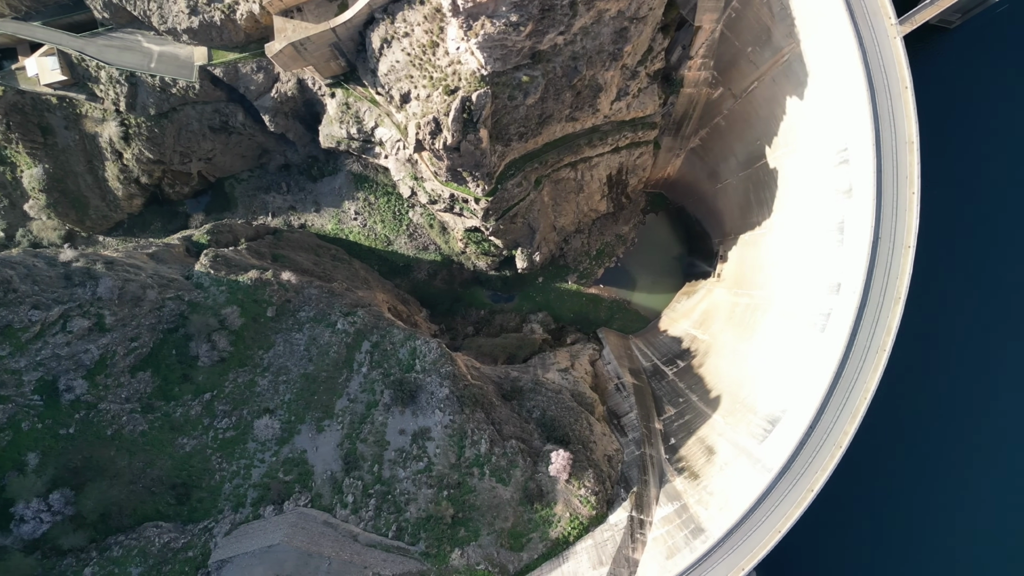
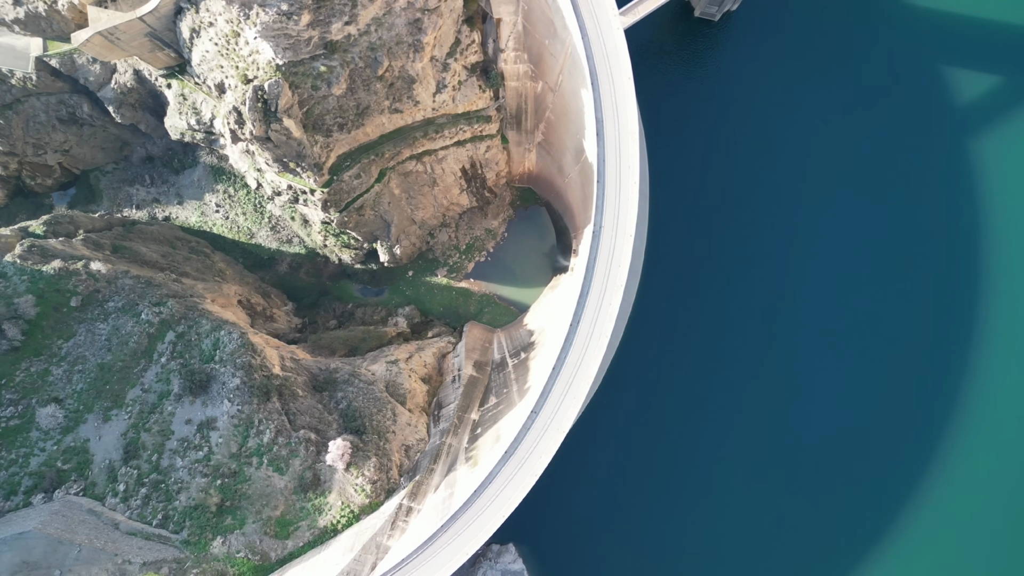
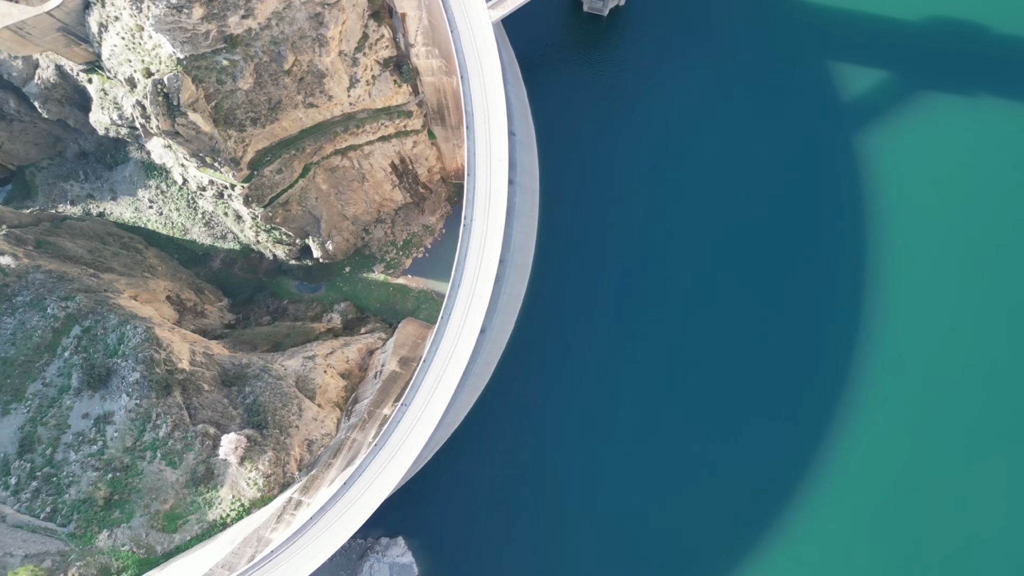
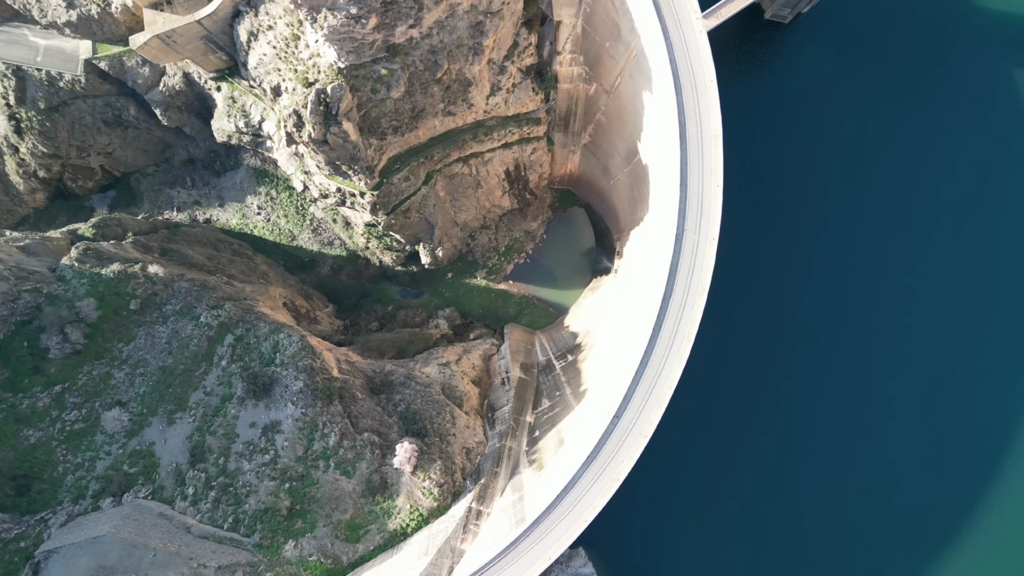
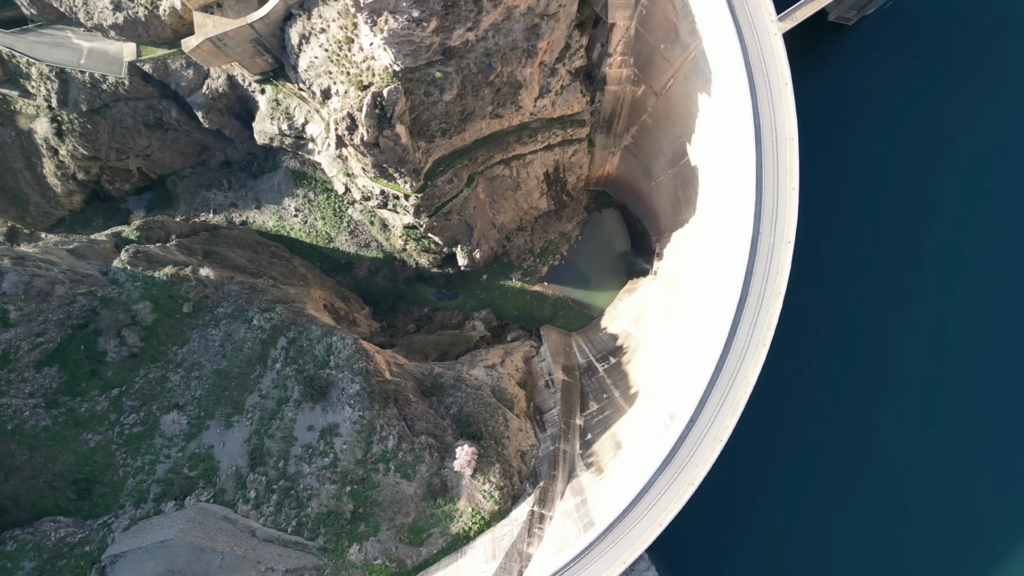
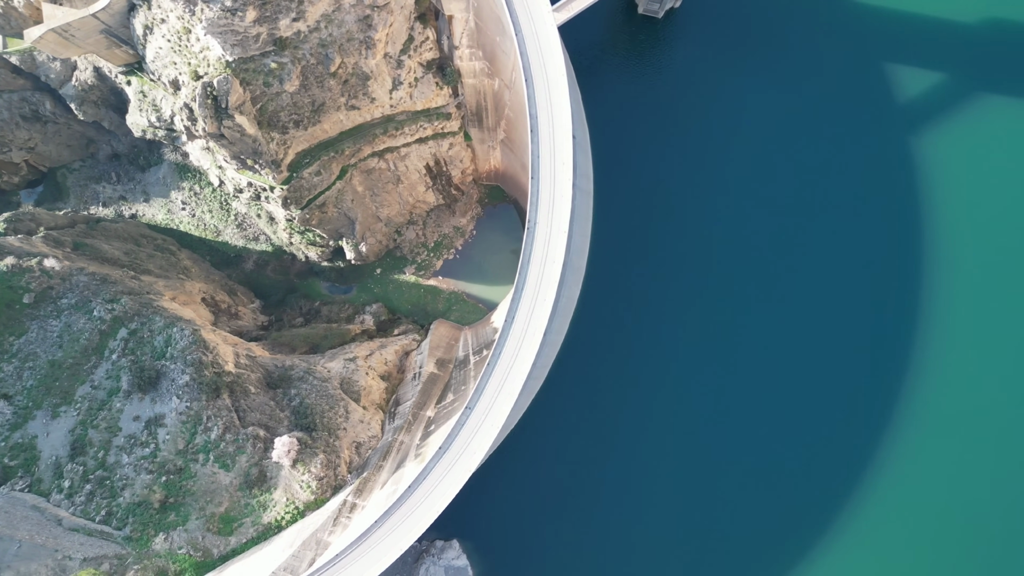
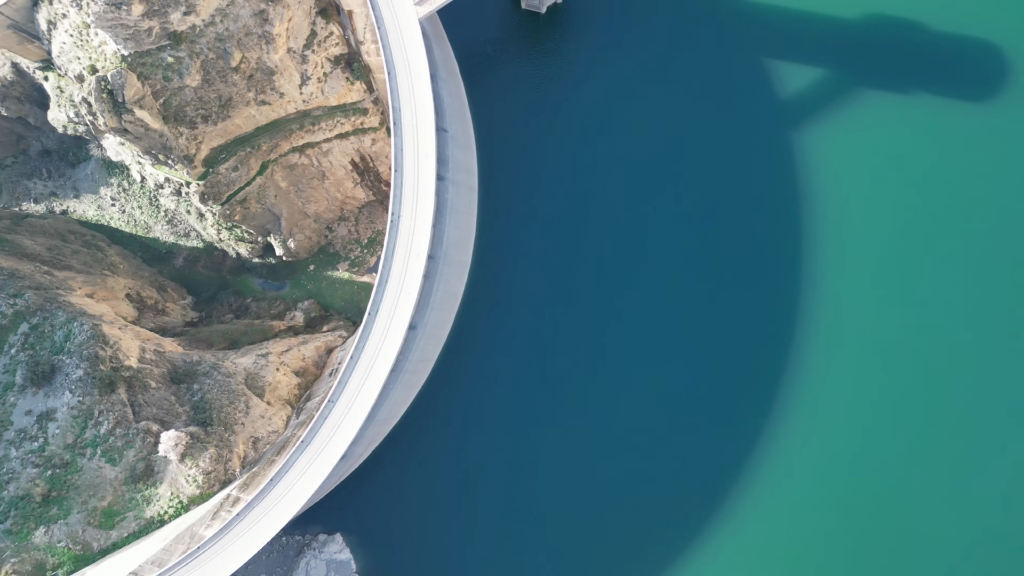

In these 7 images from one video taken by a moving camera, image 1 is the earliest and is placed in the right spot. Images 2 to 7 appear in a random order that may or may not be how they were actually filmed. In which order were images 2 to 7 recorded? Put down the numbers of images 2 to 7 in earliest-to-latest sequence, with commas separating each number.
5, 4, 2, 6, 3, 7
